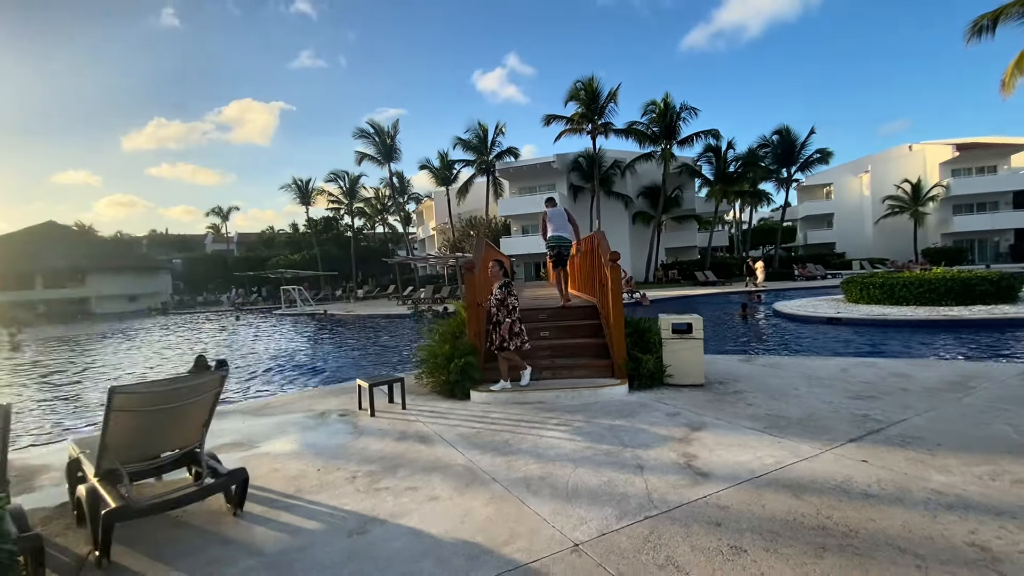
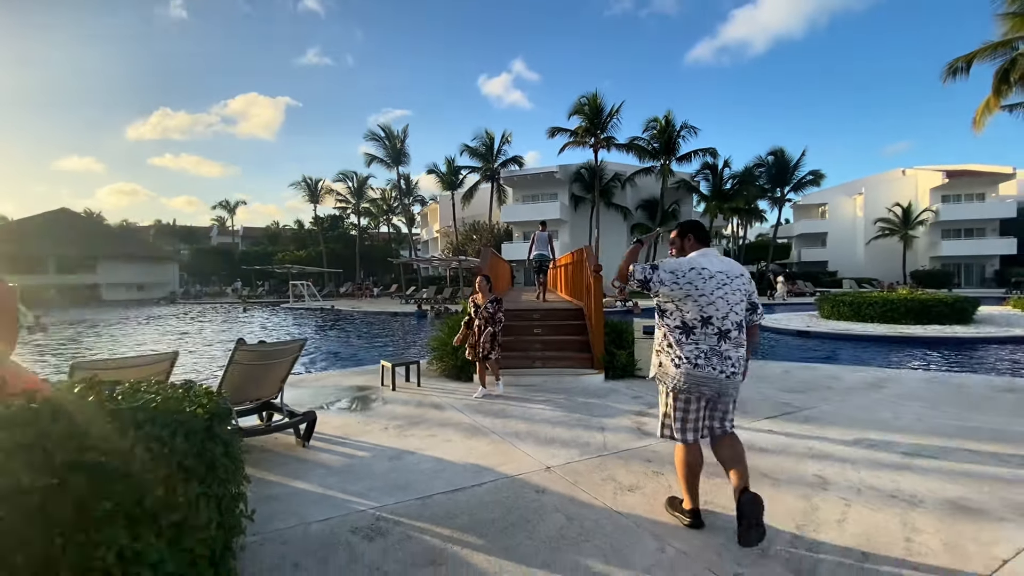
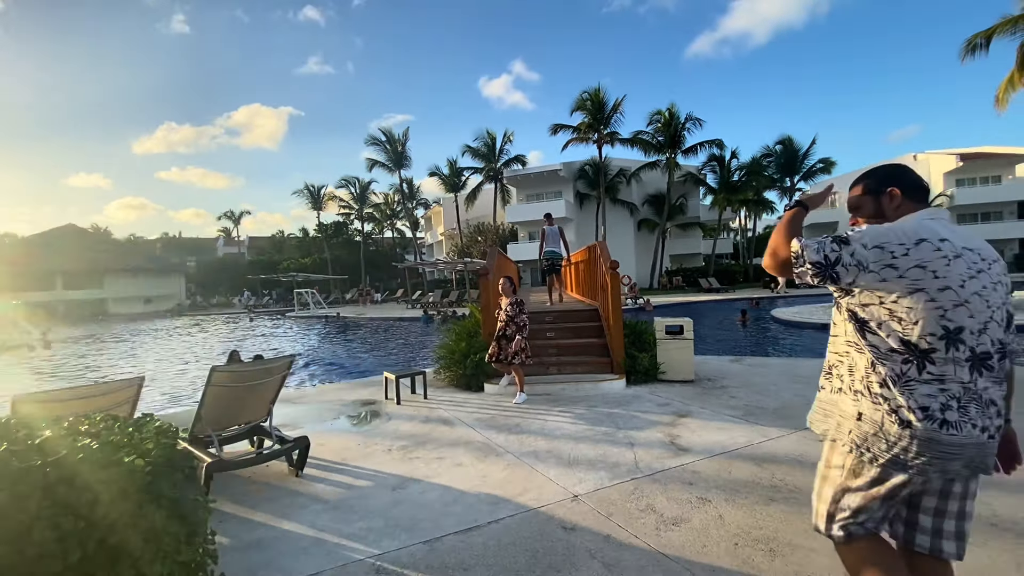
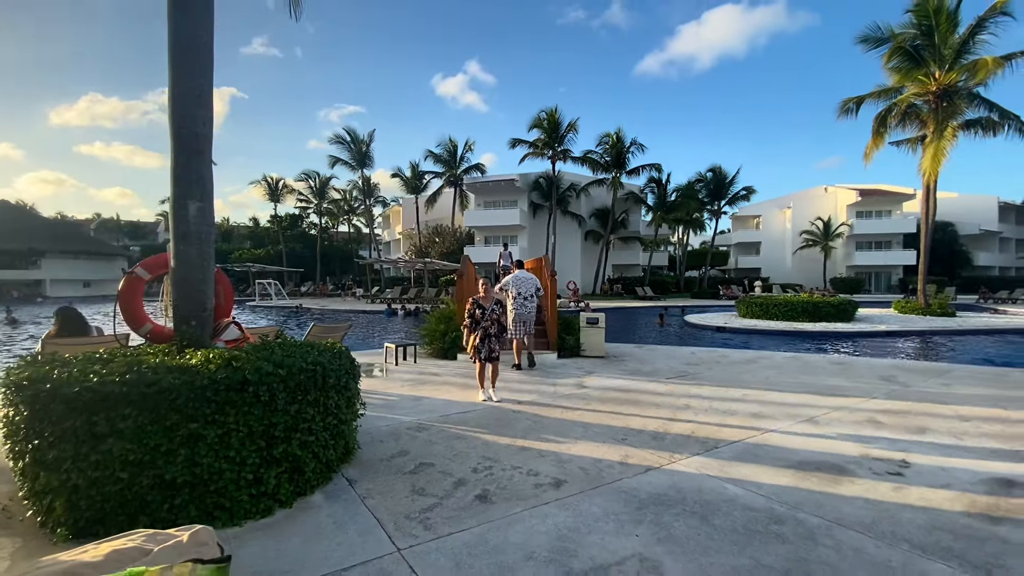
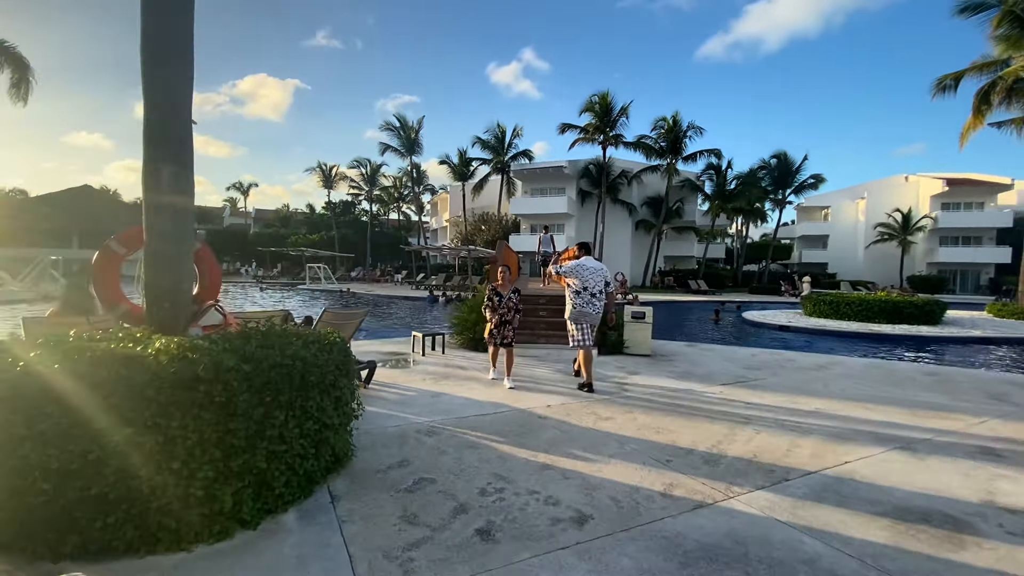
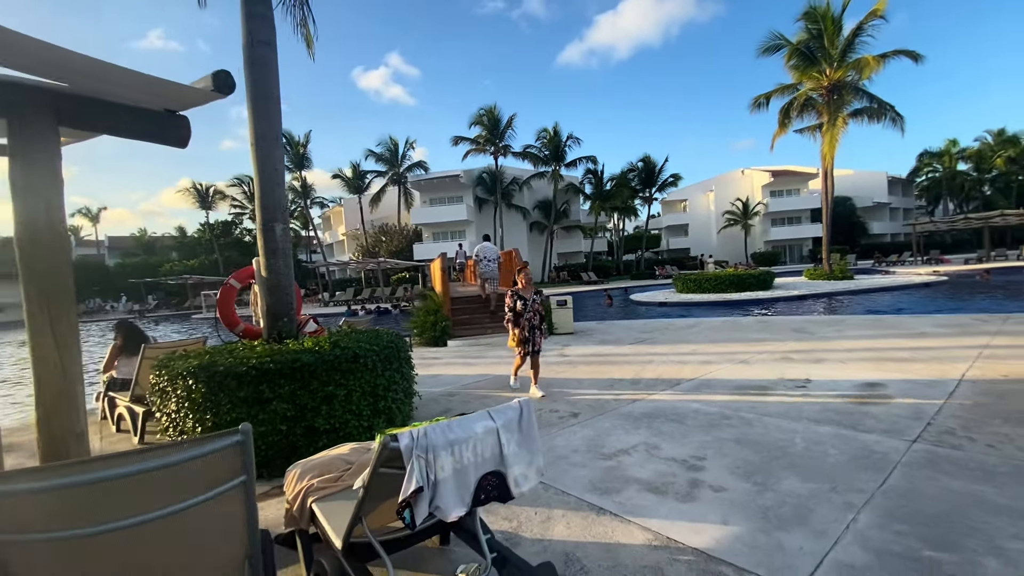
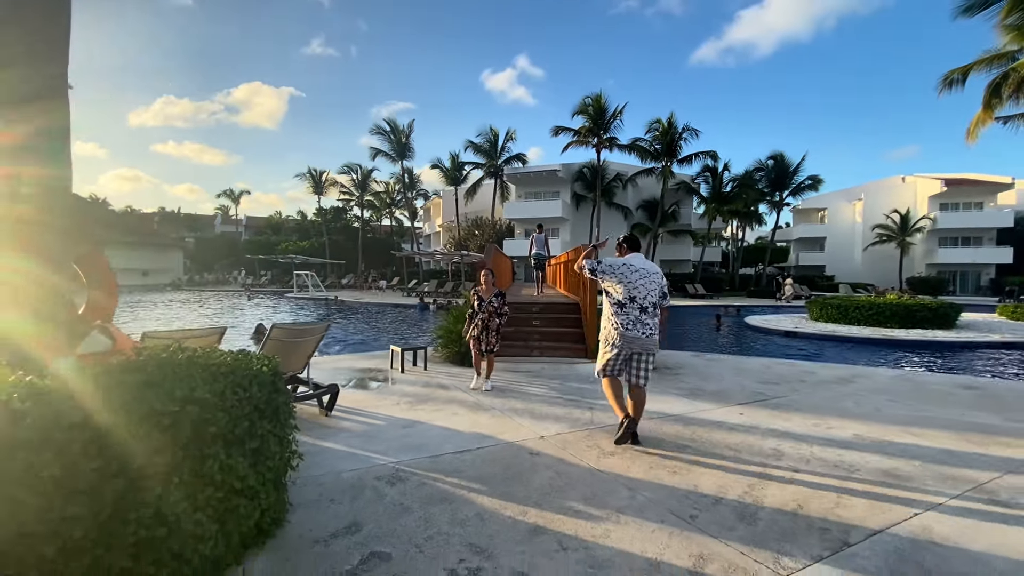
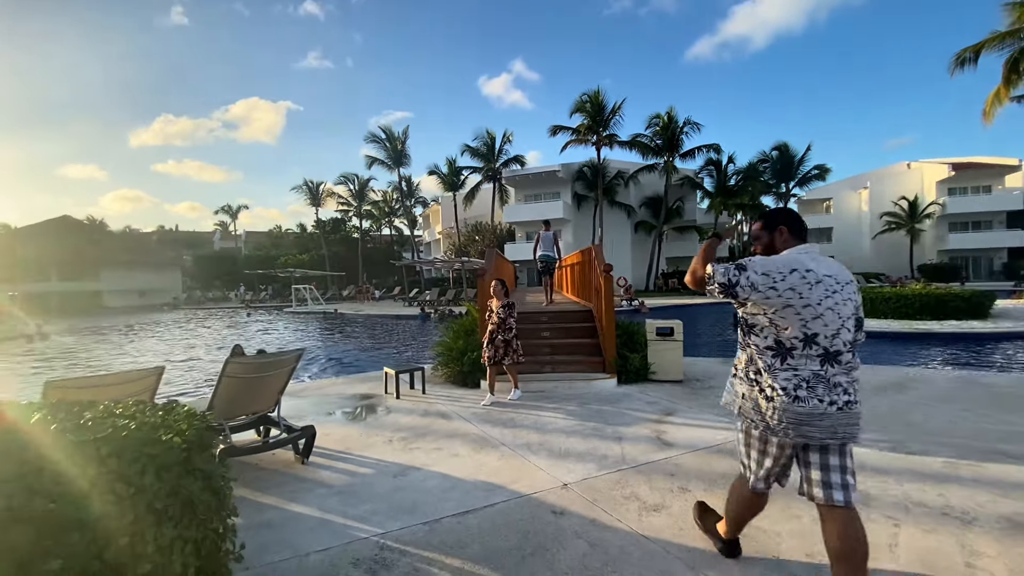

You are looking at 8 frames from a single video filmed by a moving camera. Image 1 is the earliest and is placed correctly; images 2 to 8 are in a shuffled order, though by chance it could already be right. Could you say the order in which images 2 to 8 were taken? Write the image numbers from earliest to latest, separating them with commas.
3, 8, 2, 7, 5, 4, 6
